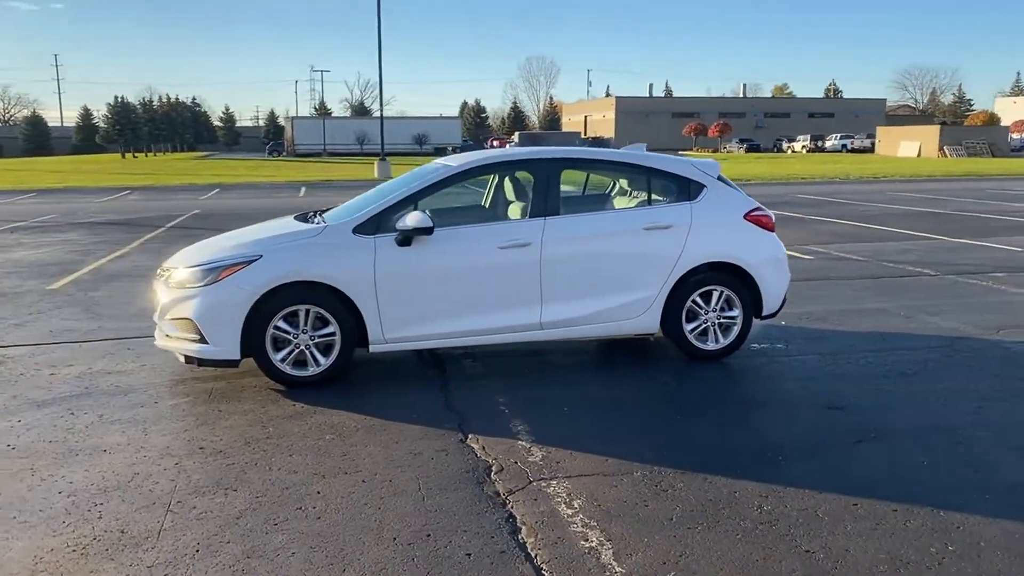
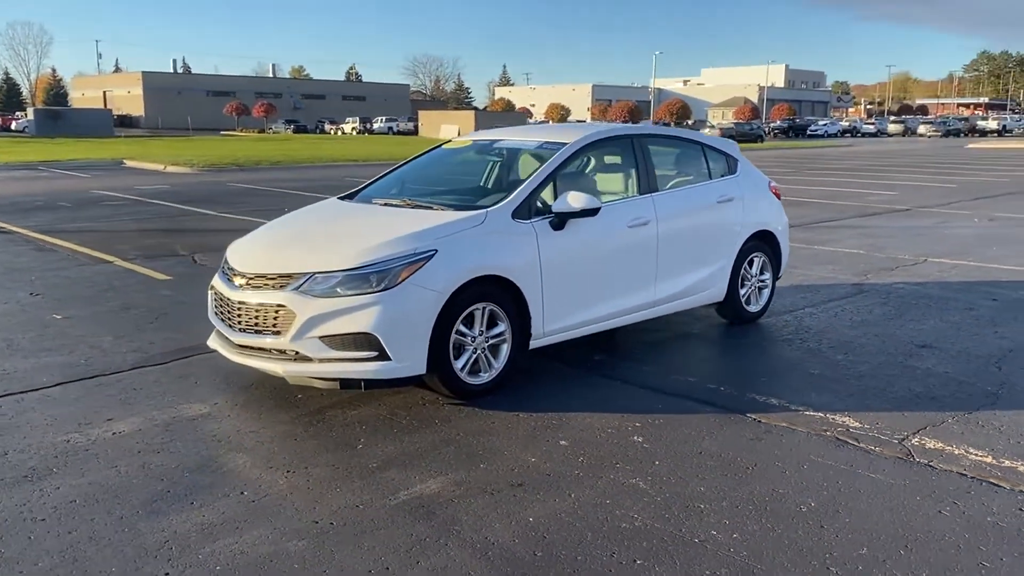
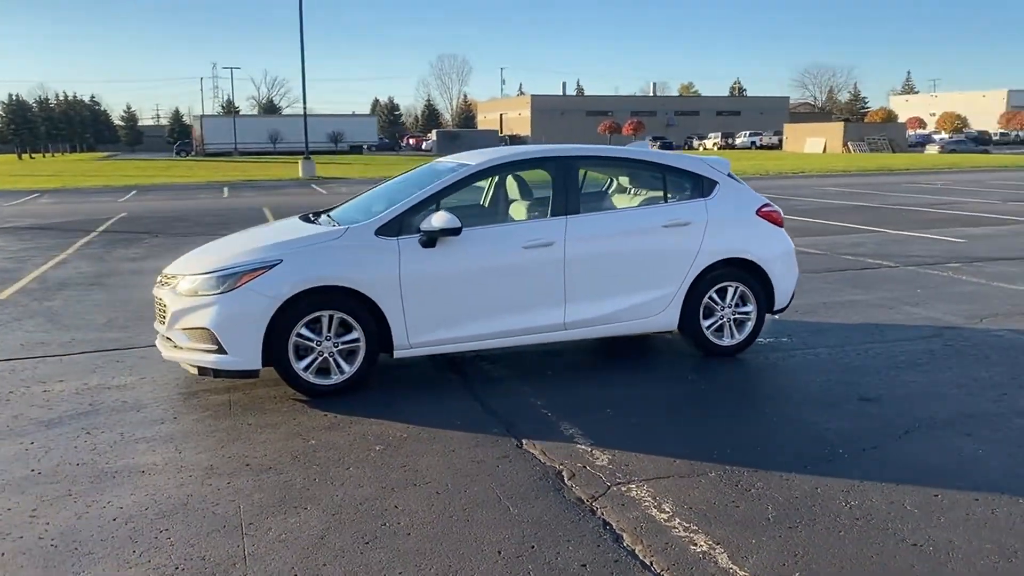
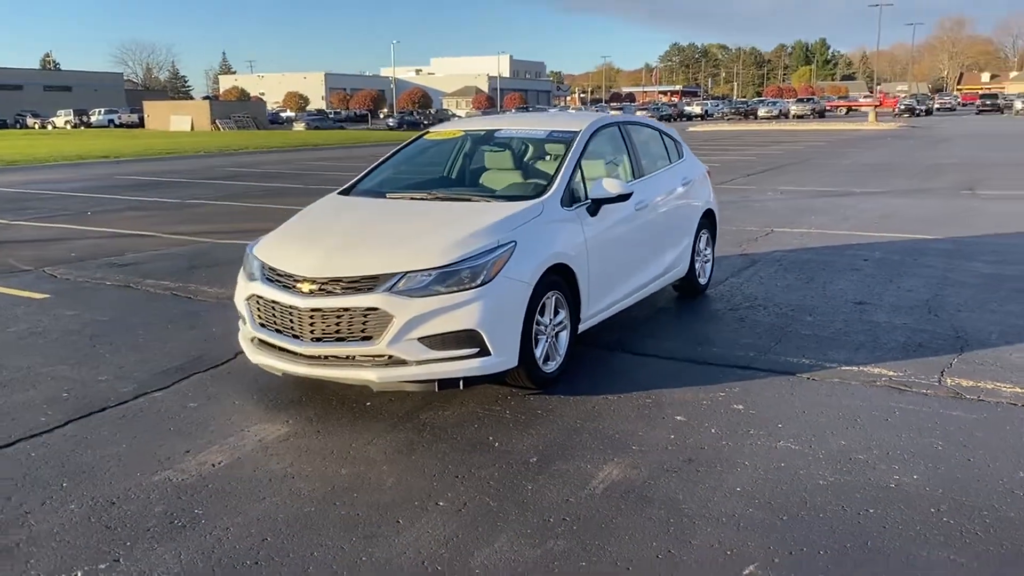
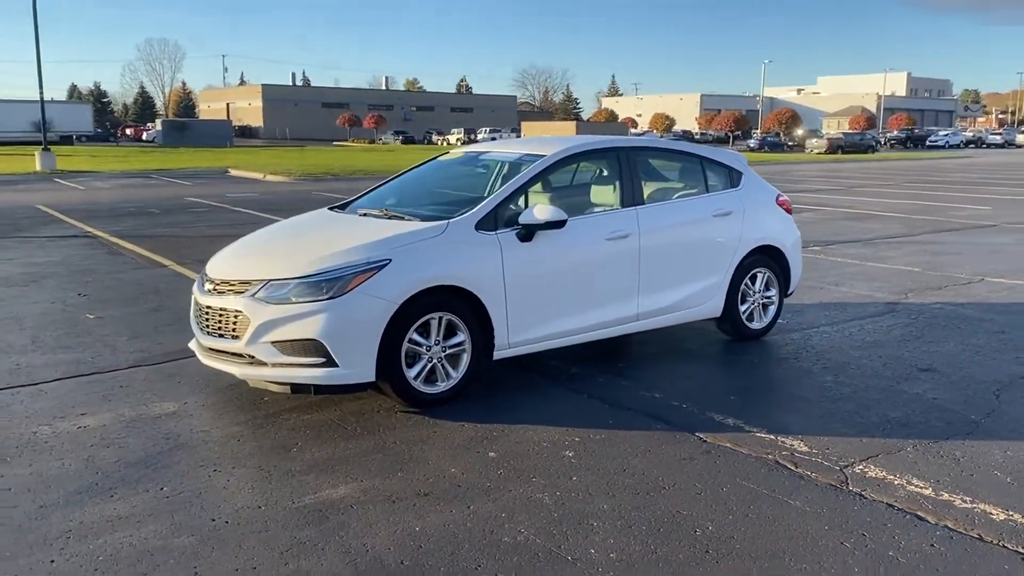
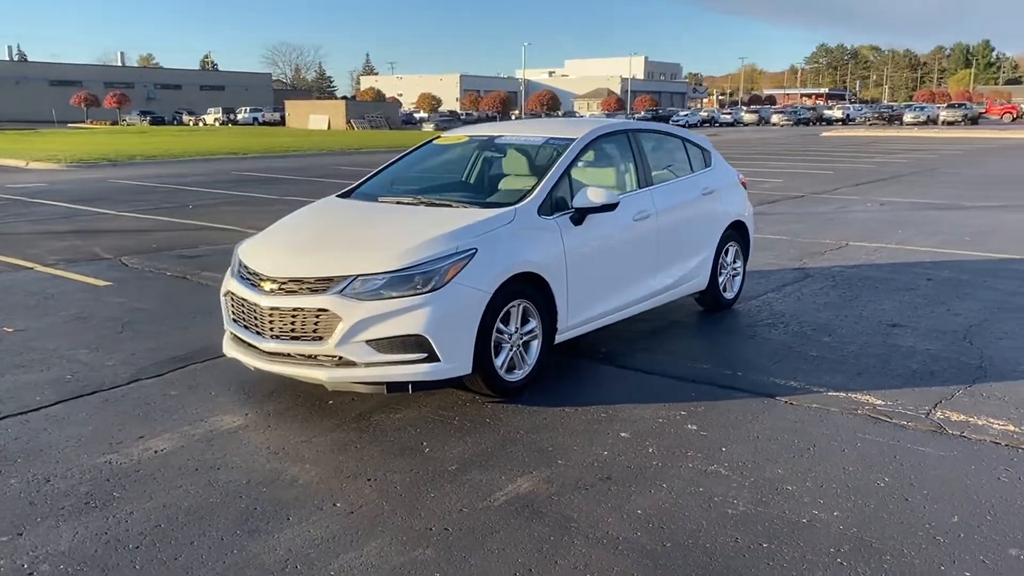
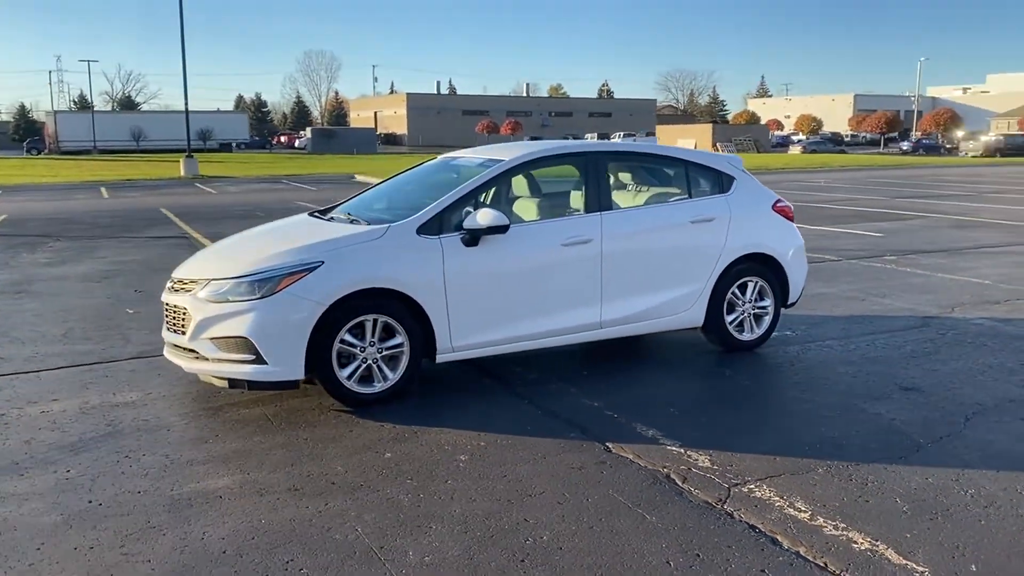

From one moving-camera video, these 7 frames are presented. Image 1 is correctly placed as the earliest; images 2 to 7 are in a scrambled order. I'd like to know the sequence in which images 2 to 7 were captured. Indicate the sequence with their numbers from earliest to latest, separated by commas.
3, 7, 5, 2, 6, 4
